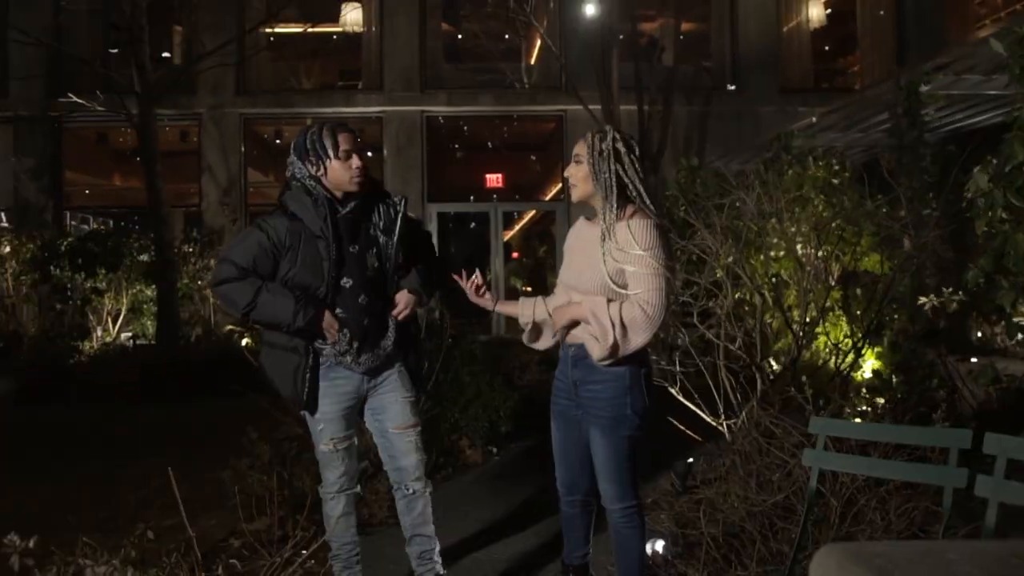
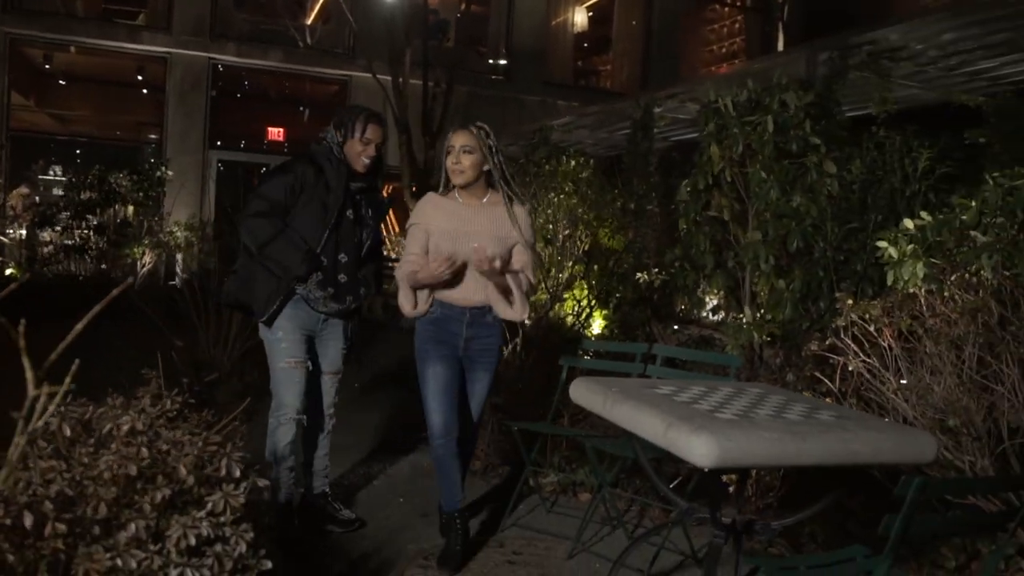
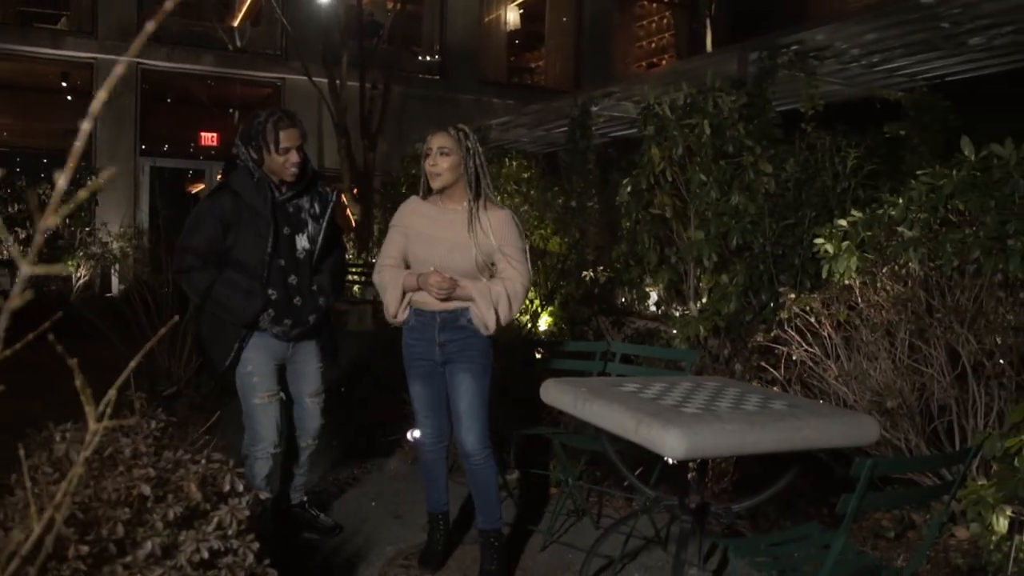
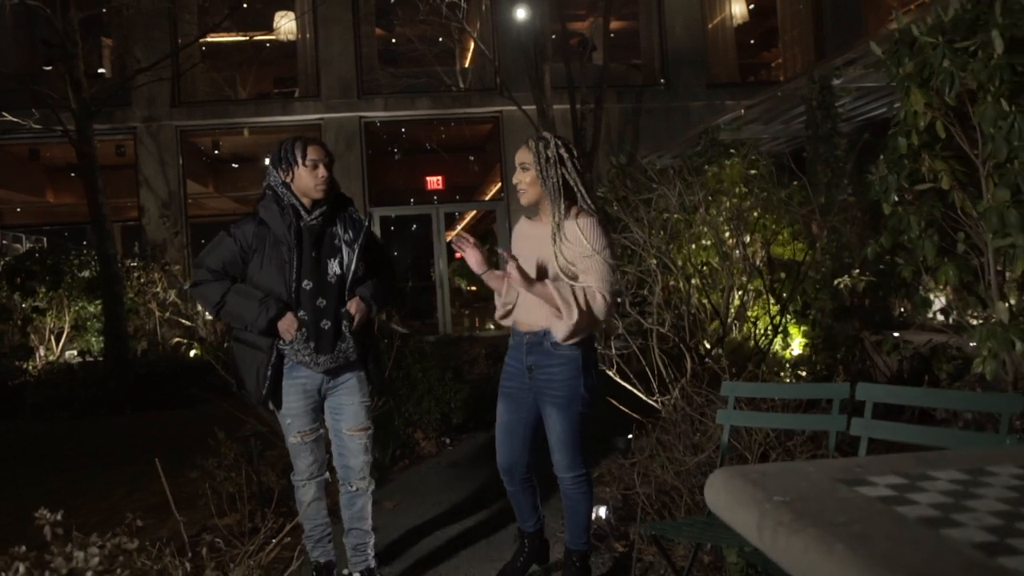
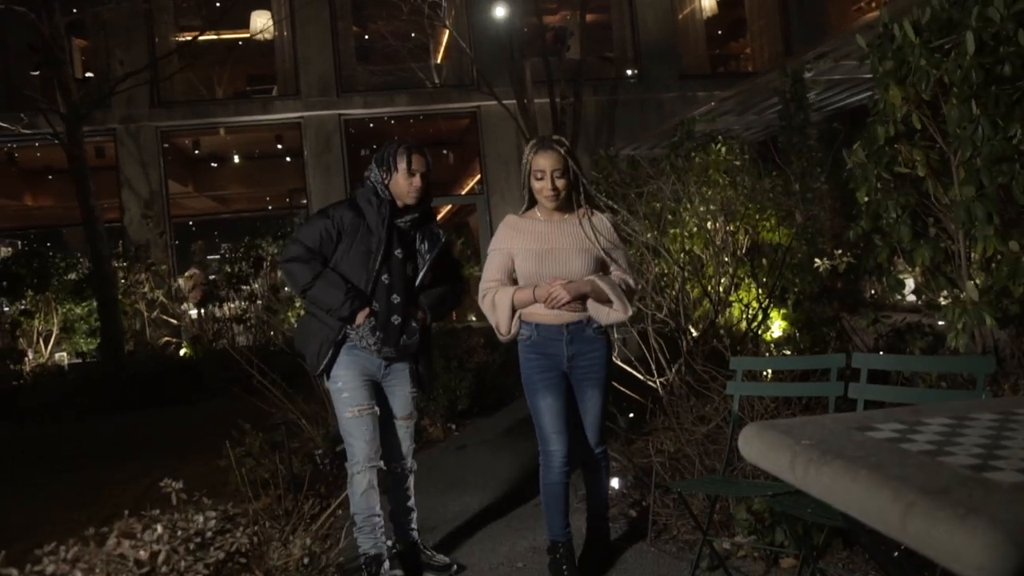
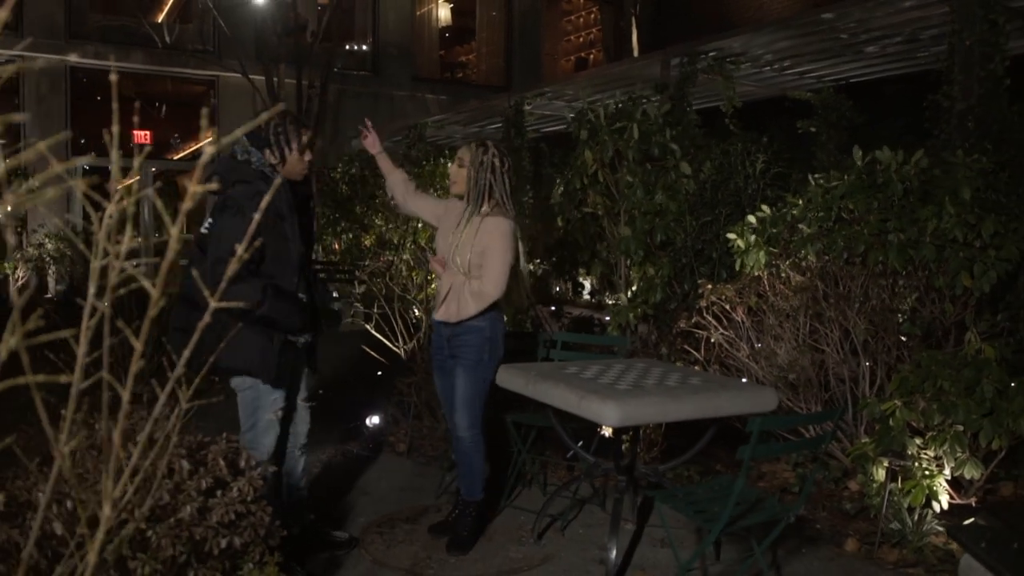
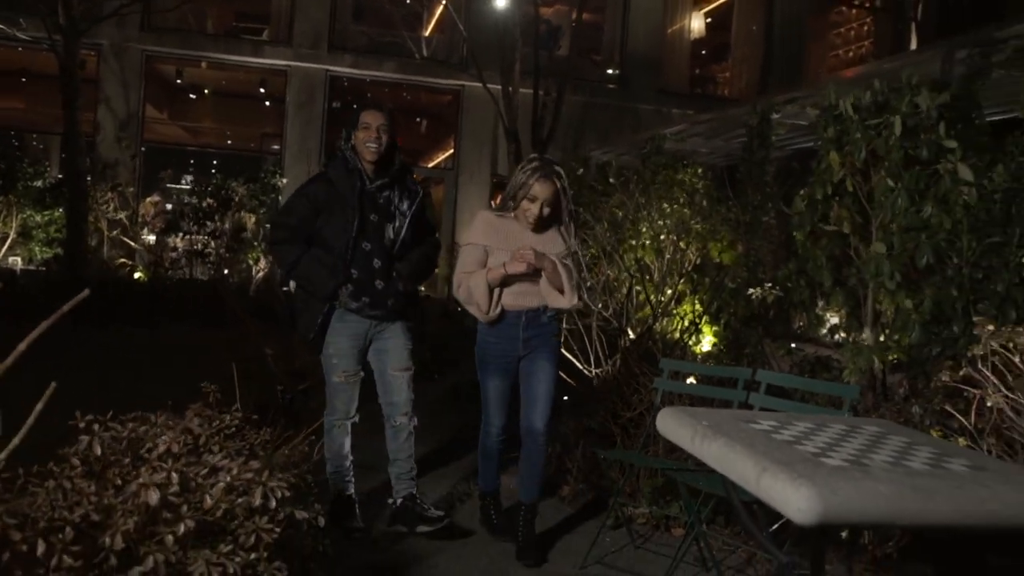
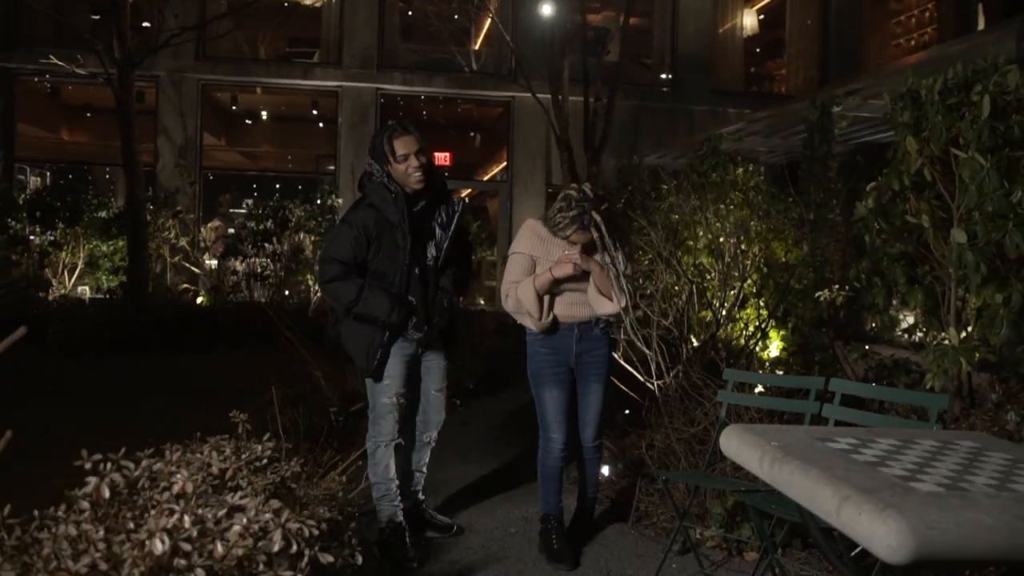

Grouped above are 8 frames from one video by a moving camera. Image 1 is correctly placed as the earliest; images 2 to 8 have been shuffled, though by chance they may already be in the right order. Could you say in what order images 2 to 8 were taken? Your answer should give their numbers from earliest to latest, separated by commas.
4, 5, 8, 7, 2, 3, 6
